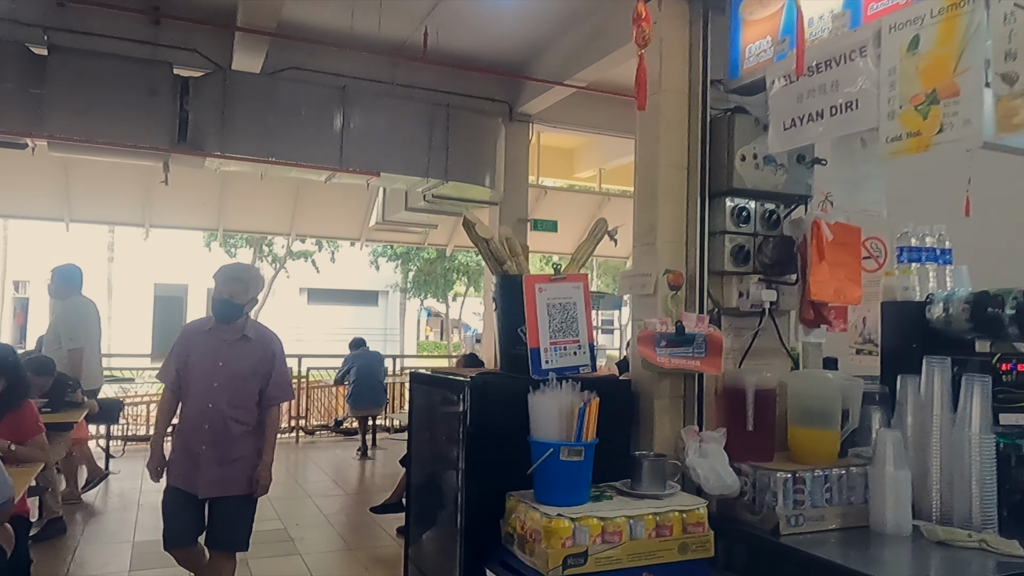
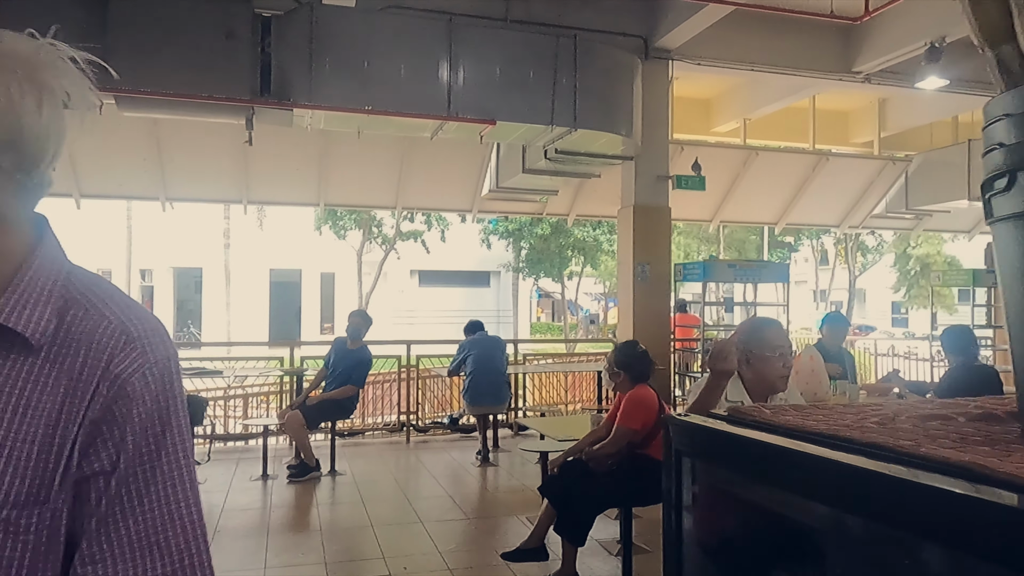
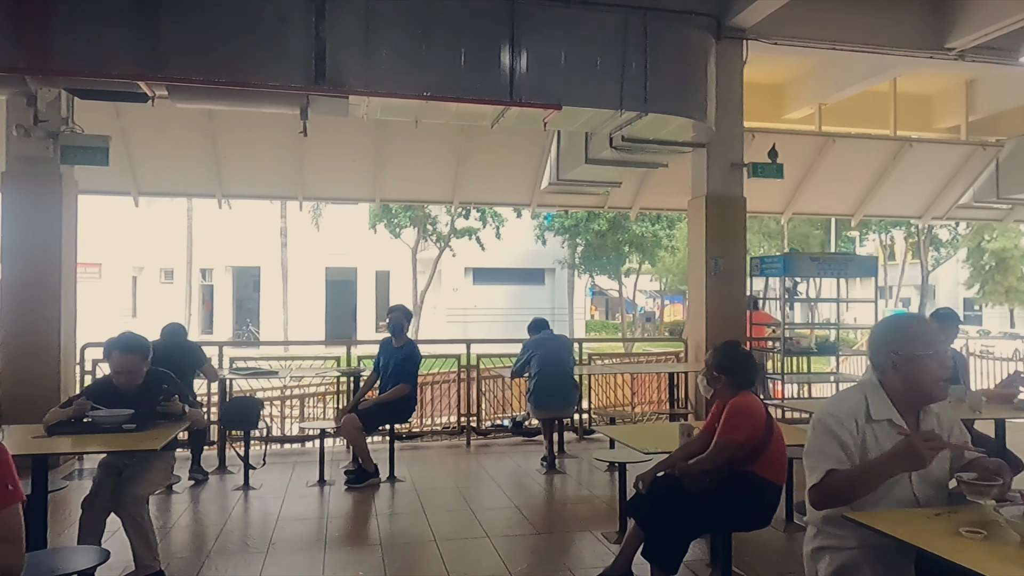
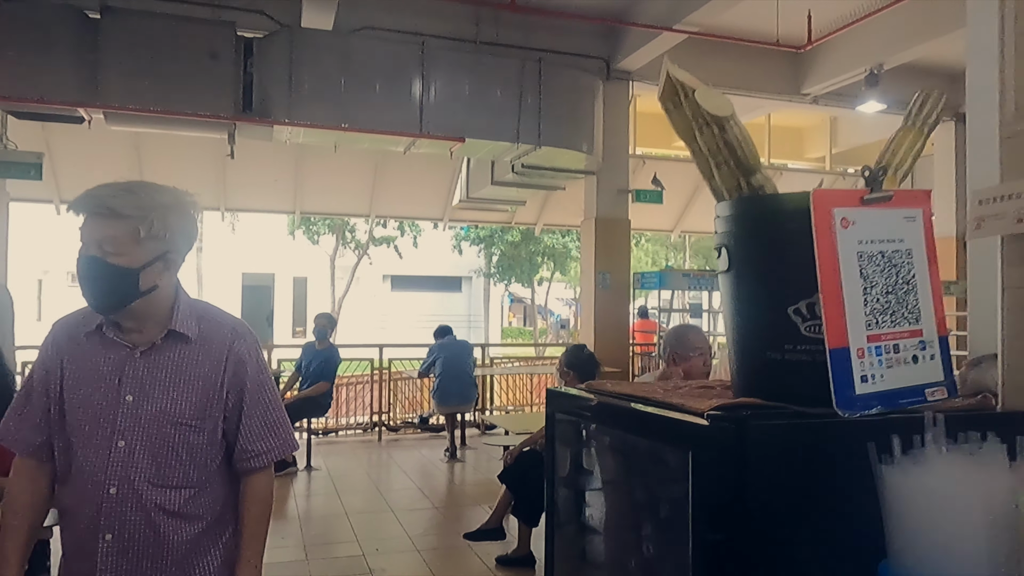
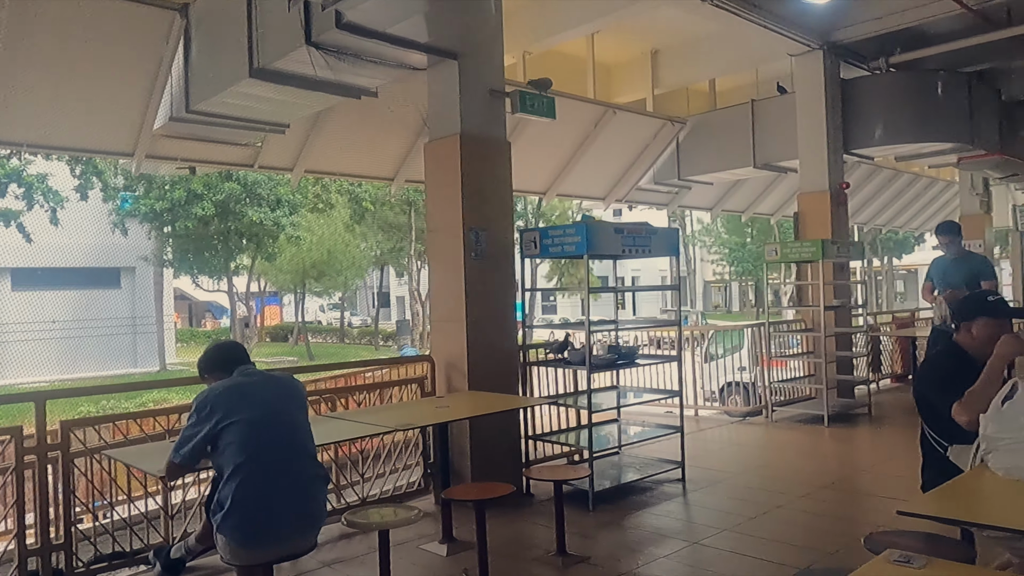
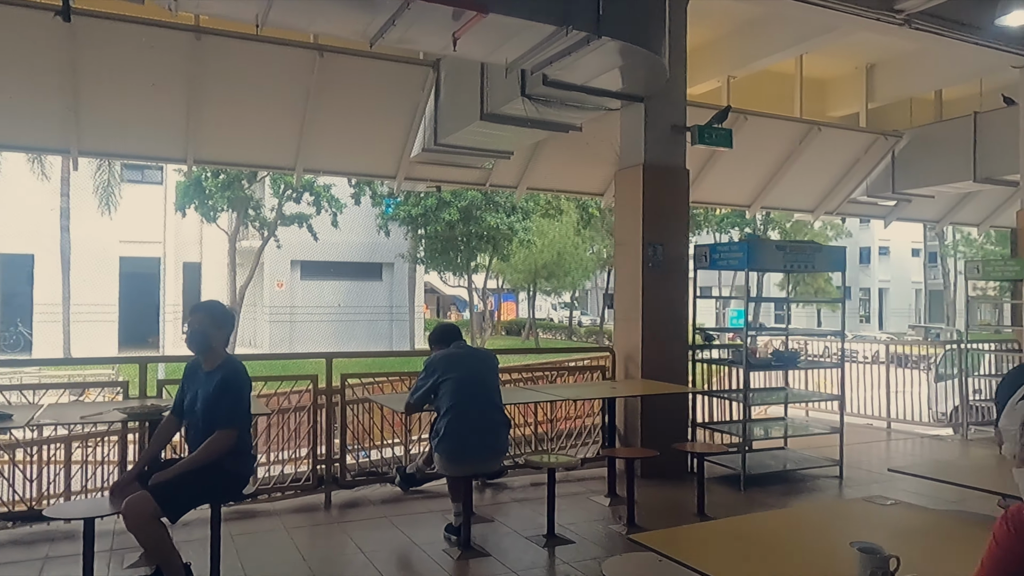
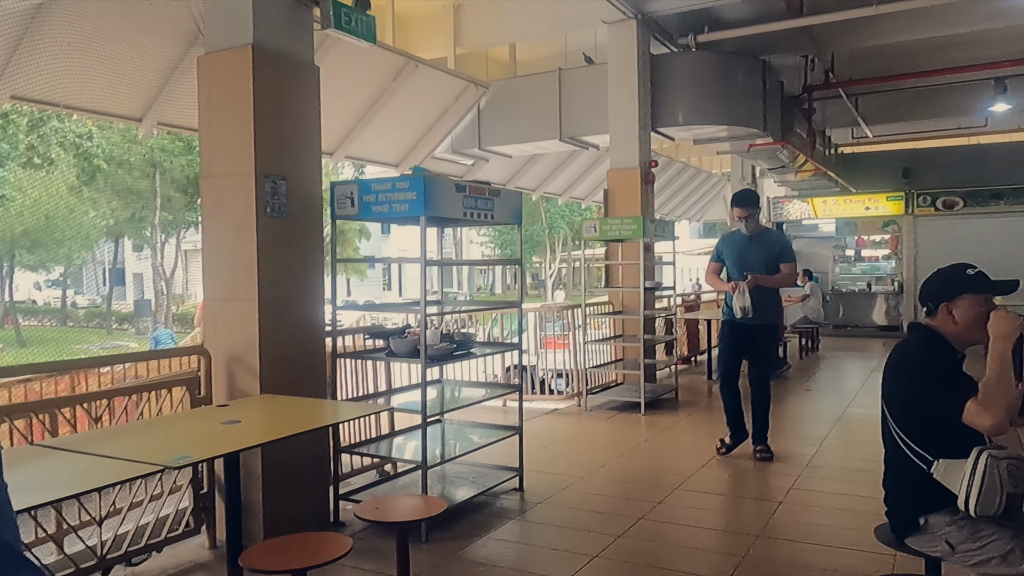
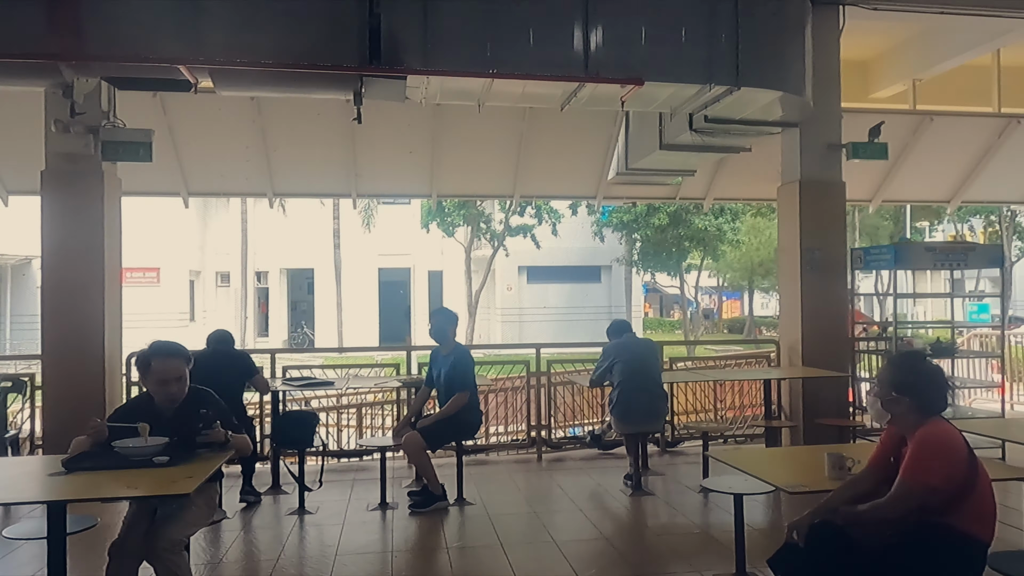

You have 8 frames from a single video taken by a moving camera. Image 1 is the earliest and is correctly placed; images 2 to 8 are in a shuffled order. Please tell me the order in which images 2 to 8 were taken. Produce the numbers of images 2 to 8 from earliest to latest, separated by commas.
4, 2, 3, 8, 6, 5, 7
